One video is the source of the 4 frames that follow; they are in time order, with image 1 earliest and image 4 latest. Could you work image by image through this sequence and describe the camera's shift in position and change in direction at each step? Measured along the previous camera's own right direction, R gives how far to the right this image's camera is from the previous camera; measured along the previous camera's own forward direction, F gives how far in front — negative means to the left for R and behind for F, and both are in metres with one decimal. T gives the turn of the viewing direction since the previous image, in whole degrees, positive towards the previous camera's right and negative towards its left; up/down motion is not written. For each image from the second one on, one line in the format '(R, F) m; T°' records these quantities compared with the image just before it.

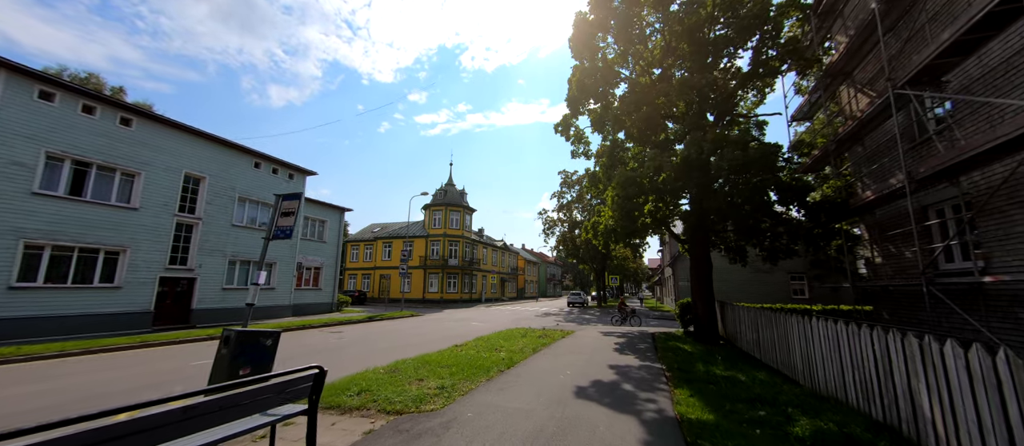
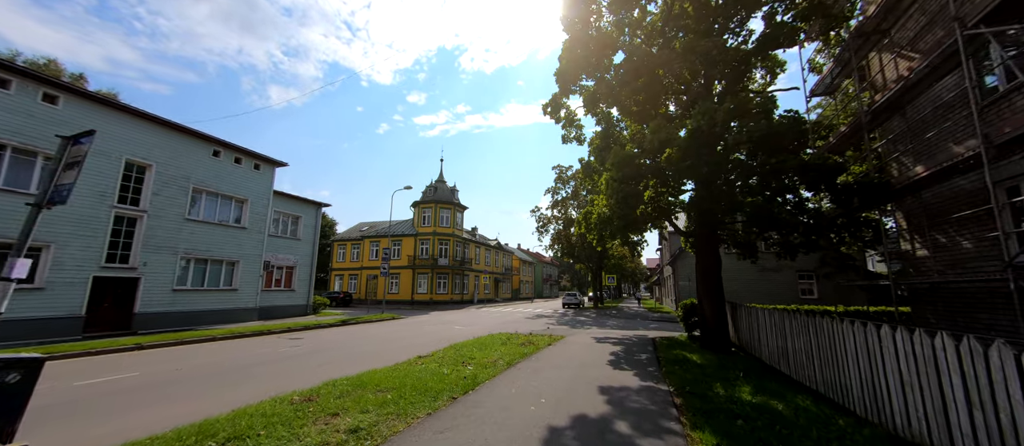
(+0.5, +1.6) m; 0°
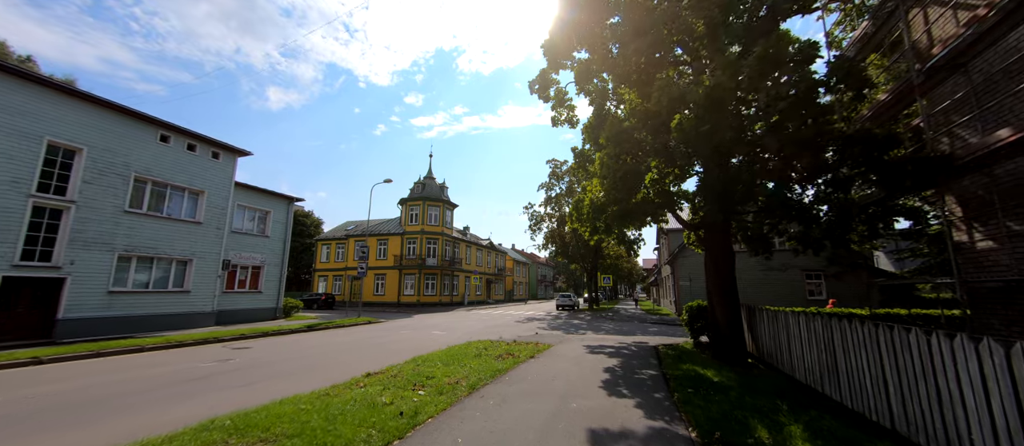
(+0.4, +1.7) m; +1°
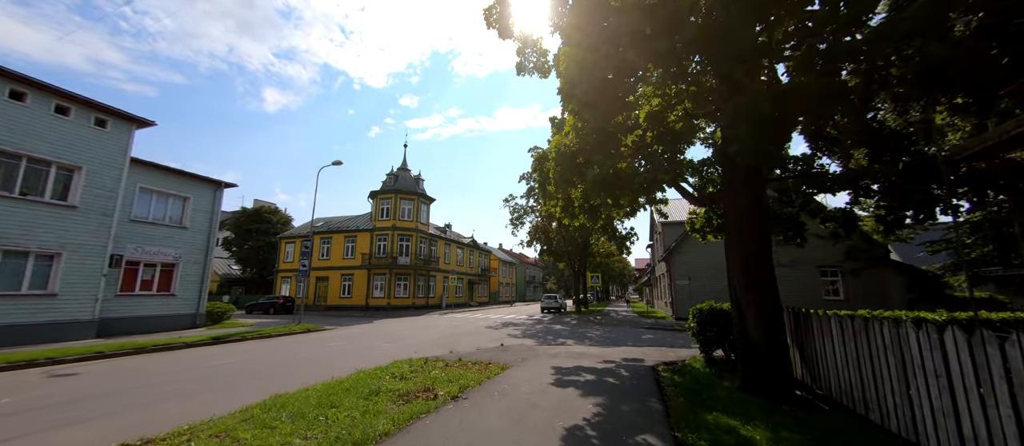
(+1.0, +3.1) m; +1°
